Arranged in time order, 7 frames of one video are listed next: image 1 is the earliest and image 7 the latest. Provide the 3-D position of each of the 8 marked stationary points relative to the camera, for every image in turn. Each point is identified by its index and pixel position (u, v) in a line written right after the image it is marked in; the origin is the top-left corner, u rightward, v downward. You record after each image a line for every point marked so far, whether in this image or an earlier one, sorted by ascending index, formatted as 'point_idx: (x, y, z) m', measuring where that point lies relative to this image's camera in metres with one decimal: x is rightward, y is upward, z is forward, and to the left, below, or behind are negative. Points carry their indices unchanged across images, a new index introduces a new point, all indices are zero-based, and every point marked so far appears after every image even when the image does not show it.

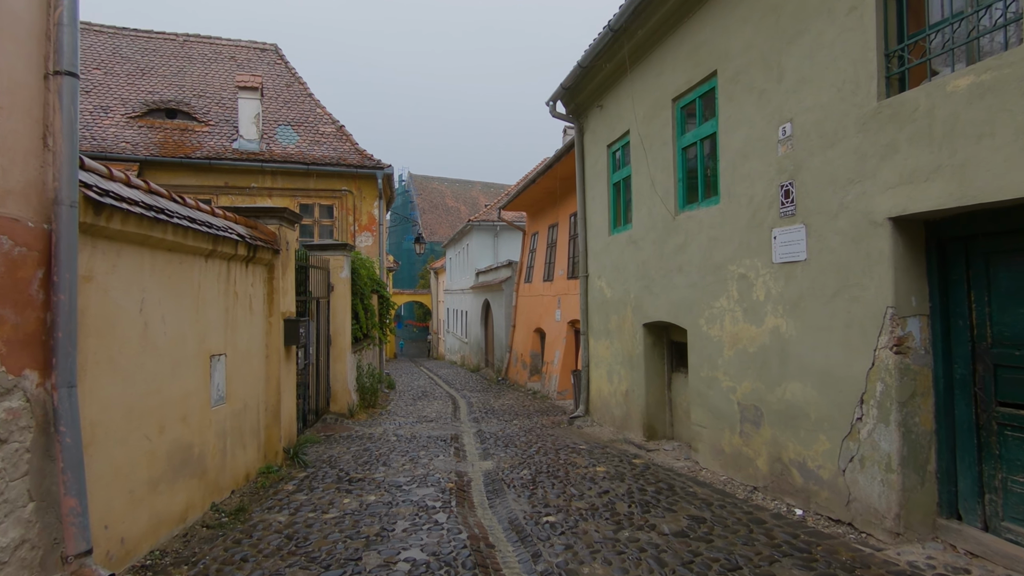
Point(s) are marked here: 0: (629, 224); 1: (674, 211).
0: (+1.7, +0.9, +8.3) m
1: (+1.9, +0.9, +6.9) m
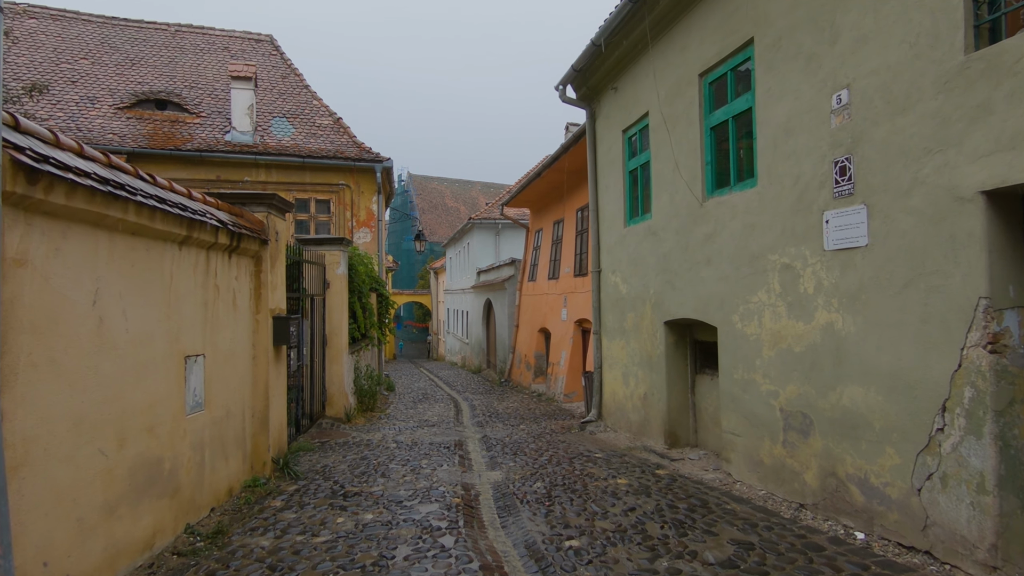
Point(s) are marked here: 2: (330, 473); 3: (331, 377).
0: (+1.8, +1.0, +7.7) m
1: (+2.0, +1.0, +6.3) m
2: (-2.1, -2.1, +6.7) m
3: (-3.2, -1.6, +10.5) m
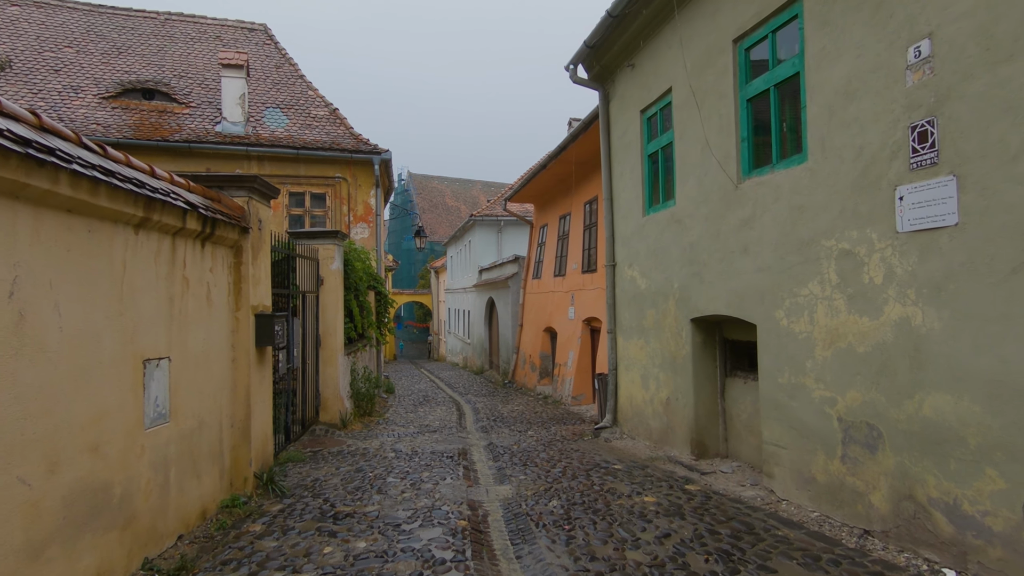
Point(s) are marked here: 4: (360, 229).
0: (+1.9, +1.0, +7.0) m
1: (+2.1, +1.0, +5.6) m
2: (-2.0, -2.1, +6.0) m
3: (-3.1, -1.5, +9.8) m
4: (-3.8, +1.5, +14.8) m
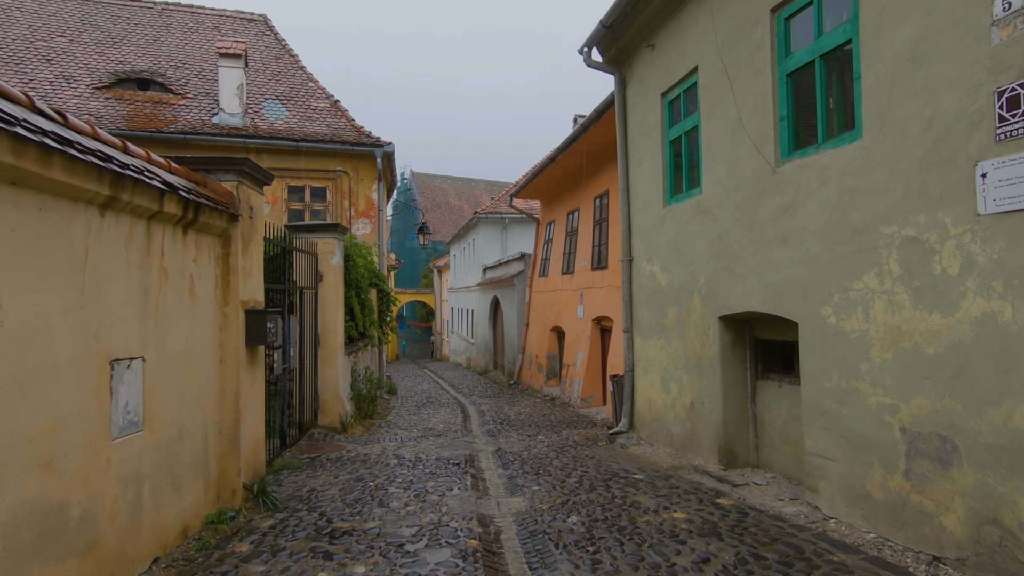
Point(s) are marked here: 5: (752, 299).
0: (+2.0, +1.1, +6.5) m
1: (+2.2, +1.1, +5.0) m
2: (-1.8, -2.0, +5.5) m
3: (-3.0, -1.5, +9.3) m
4: (-3.6, +1.6, +14.3) m
5: (+2.2, -0.1, +5.4) m
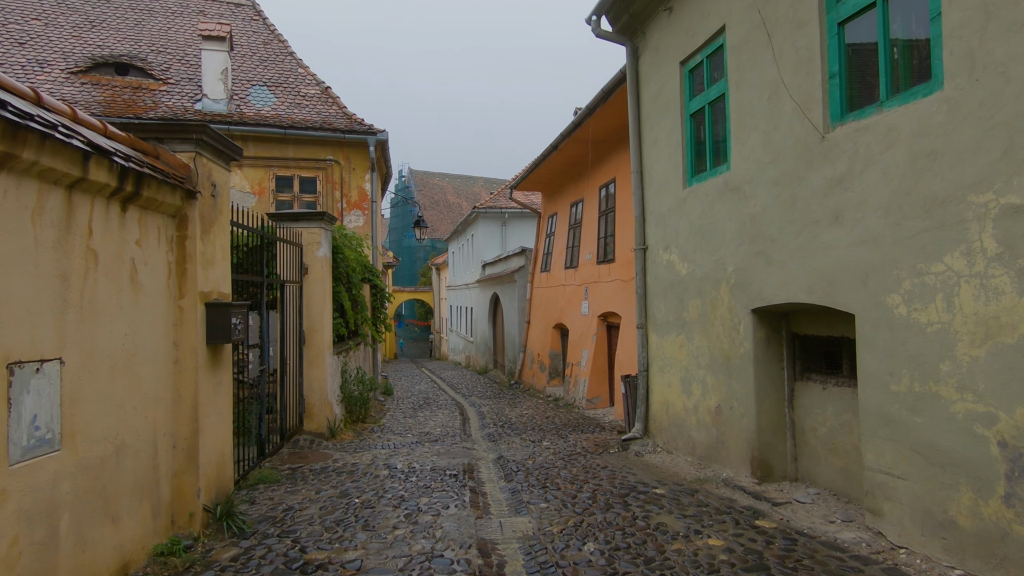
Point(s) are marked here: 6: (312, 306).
0: (+2.0, +1.2, +5.8) m
1: (+2.3, +1.2, +4.3) m
2: (-1.8, -1.9, +4.8) m
3: (-2.9, -1.4, +8.6) m
4: (-3.6, +1.6, +13.6) m
5: (+2.2, 0.0, +4.6) m
6: (-2.9, -0.3, +8.6) m
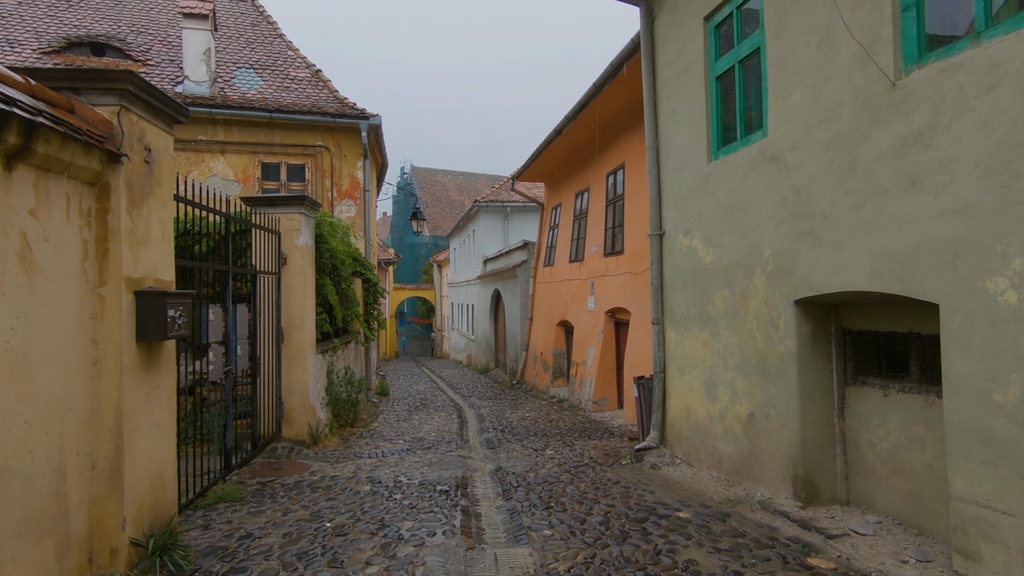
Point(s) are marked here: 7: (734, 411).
0: (+2.0, +1.3, +4.9) m
1: (+2.3, +1.3, +3.5) m
2: (-1.8, -1.8, +4.0) m
3: (-2.9, -1.3, +7.8) m
4: (-3.6, +1.8, +12.8) m
5: (+2.2, +0.1, +3.8) m
6: (-2.9, -0.2, +7.8) m
7: (+1.9, -1.1, +5.2) m
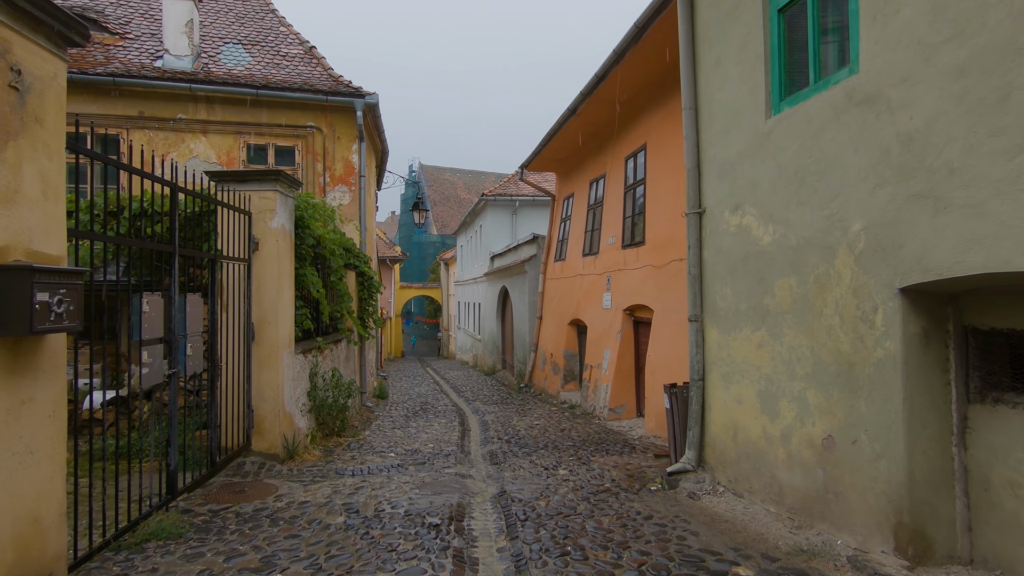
0: (+2.1, +1.4, +3.8) m
1: (+2.3, +1.4, +2.4) m
2: (-1.8, -1.7, +2.9) m
3: (-2.9, -1.2, +6.7) m
4: (-3.4, +1.9, +11.7) m
5: (+2.2, +0.2, +2.7) m
6: (-2.8, 0.0, +6.7) m
7: (+2.0, -1.0, +4.0) m
